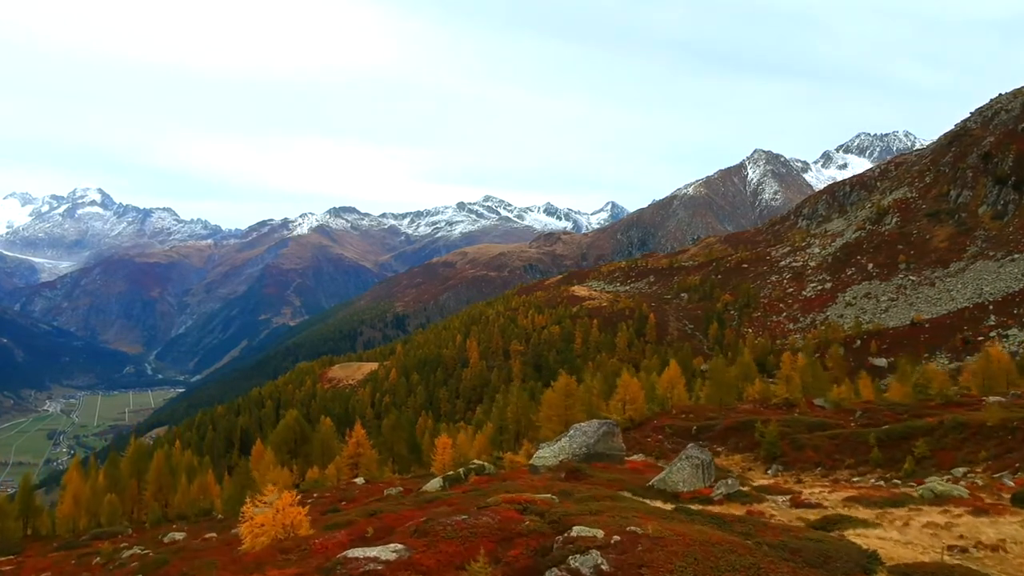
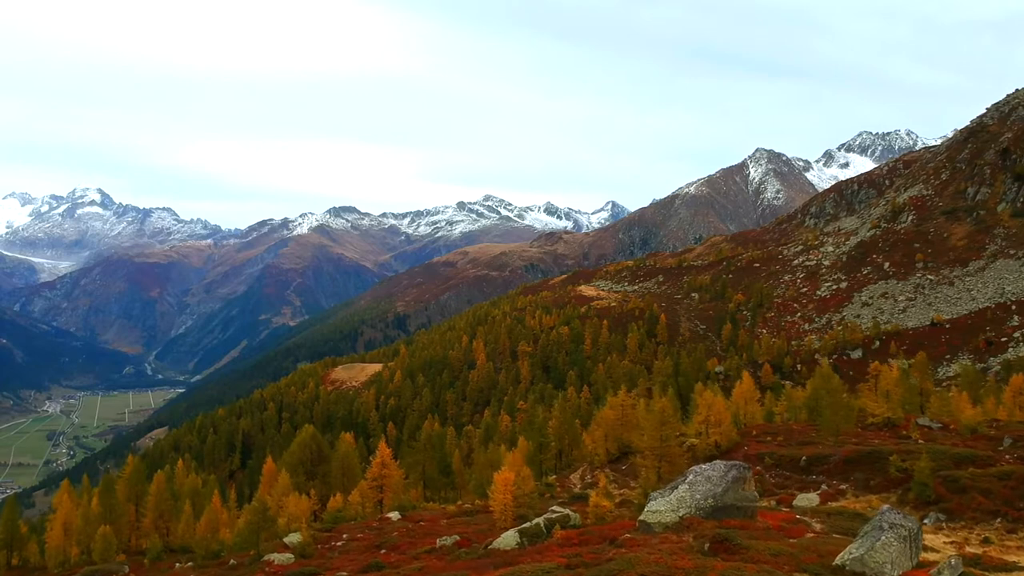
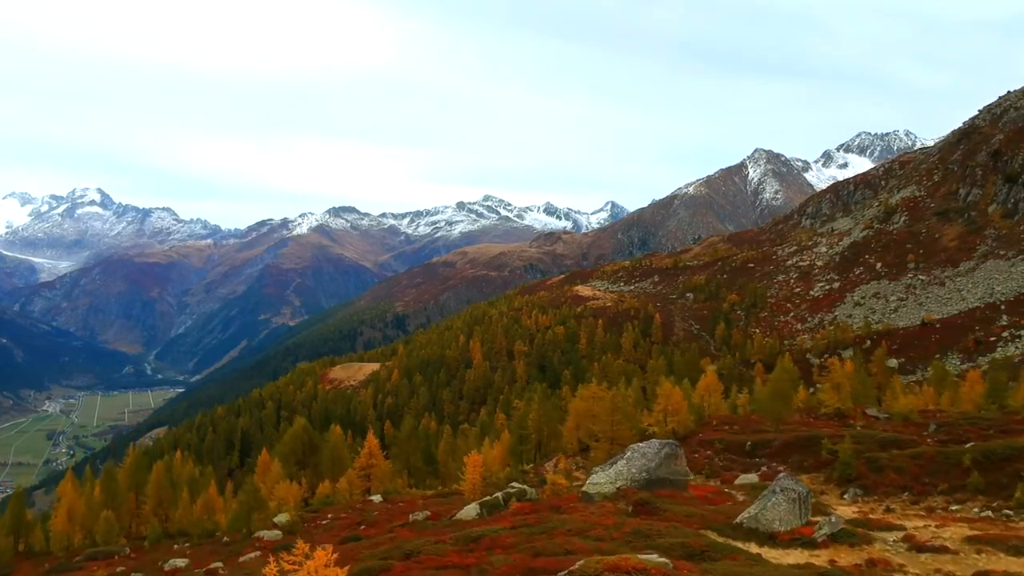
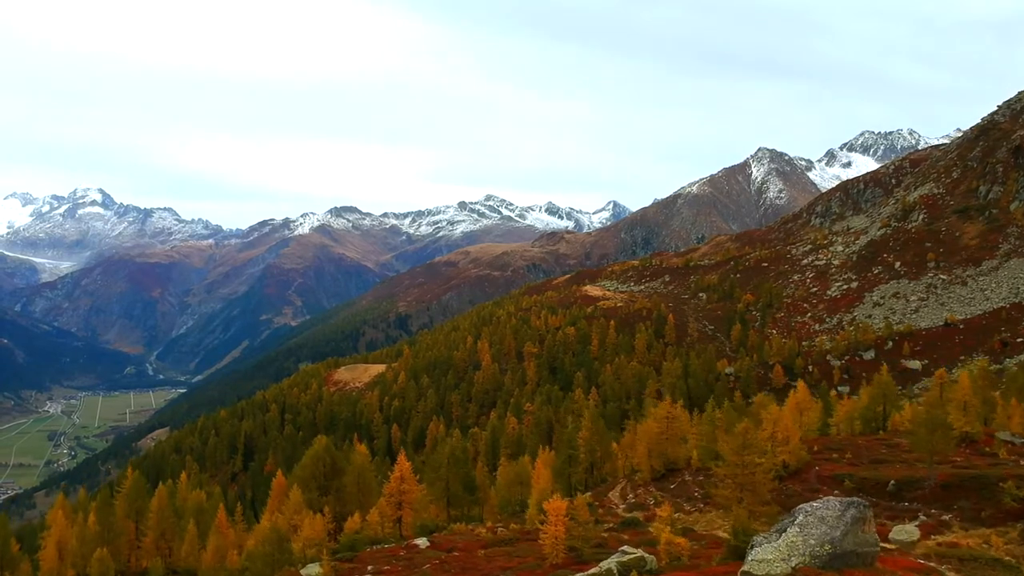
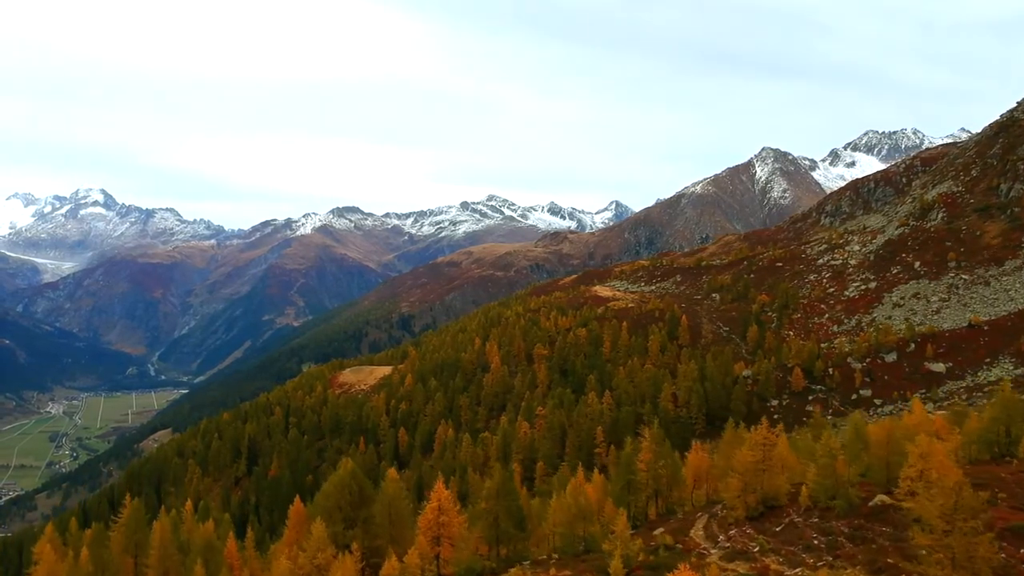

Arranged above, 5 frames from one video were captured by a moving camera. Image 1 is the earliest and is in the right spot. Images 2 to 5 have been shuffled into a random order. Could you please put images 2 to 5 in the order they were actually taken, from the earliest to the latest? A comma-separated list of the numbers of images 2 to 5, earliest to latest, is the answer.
3, 2, 4, 5
